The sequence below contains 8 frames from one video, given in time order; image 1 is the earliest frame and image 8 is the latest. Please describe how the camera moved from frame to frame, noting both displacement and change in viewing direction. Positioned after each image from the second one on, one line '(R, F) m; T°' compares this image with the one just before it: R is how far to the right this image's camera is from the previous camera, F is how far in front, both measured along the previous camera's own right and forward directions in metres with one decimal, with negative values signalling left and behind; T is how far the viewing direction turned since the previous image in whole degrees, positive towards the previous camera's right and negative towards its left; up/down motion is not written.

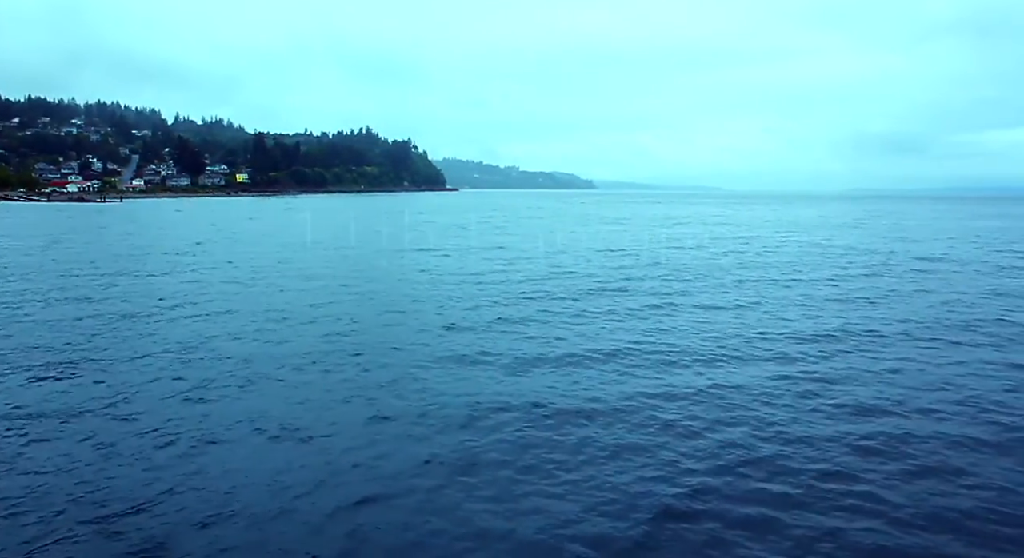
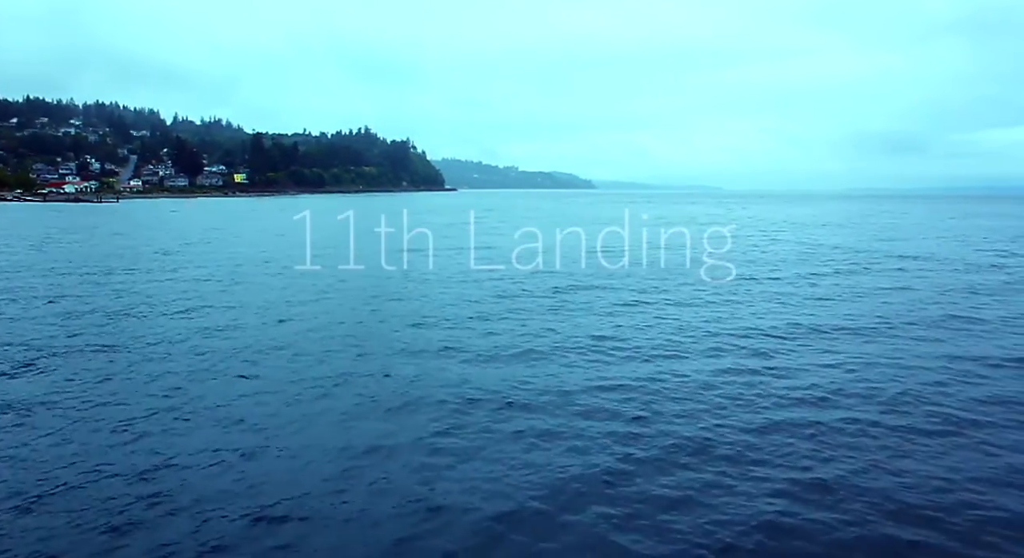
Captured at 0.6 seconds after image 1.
(+0.3, 0.0) m; 0°
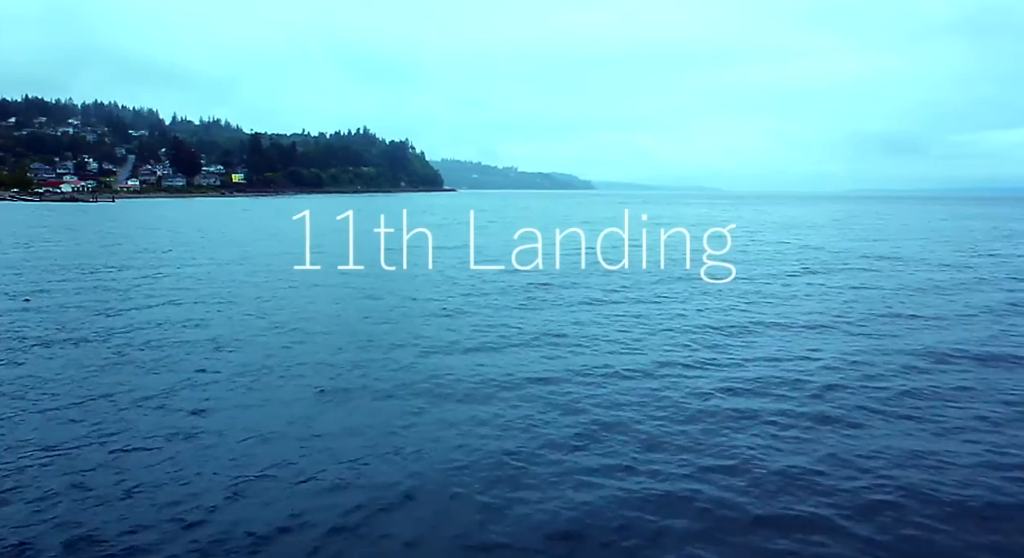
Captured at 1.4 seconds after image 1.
(+0.5, -0.1) m; 0°
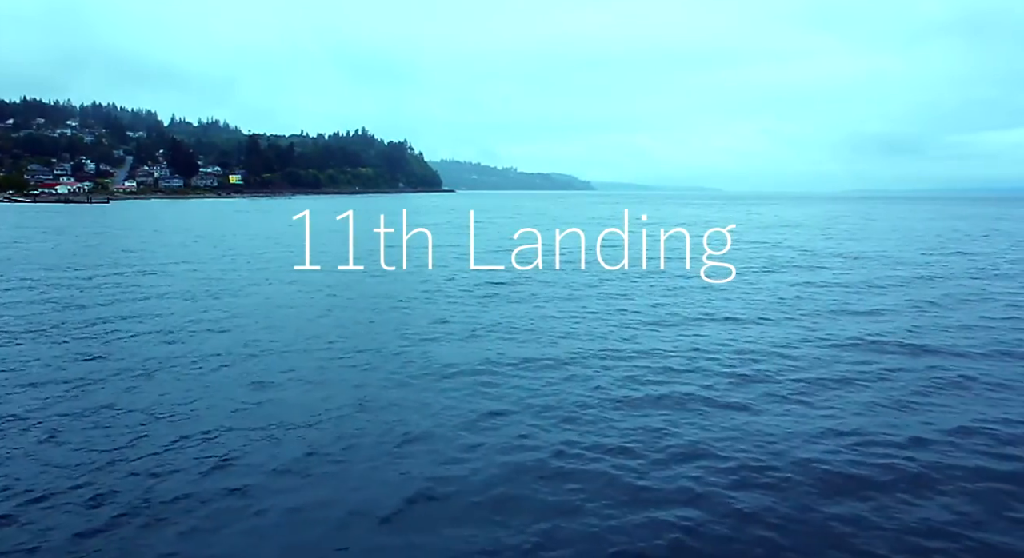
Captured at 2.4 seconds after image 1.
(+0.5, -0.1) m; 0°
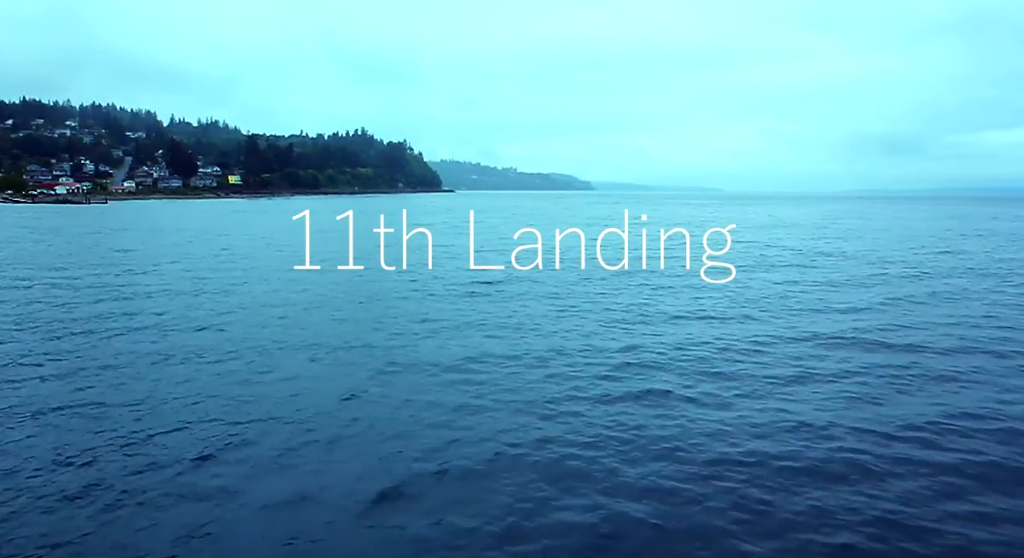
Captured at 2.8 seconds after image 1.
(-0.2, +0.6) m; 0°
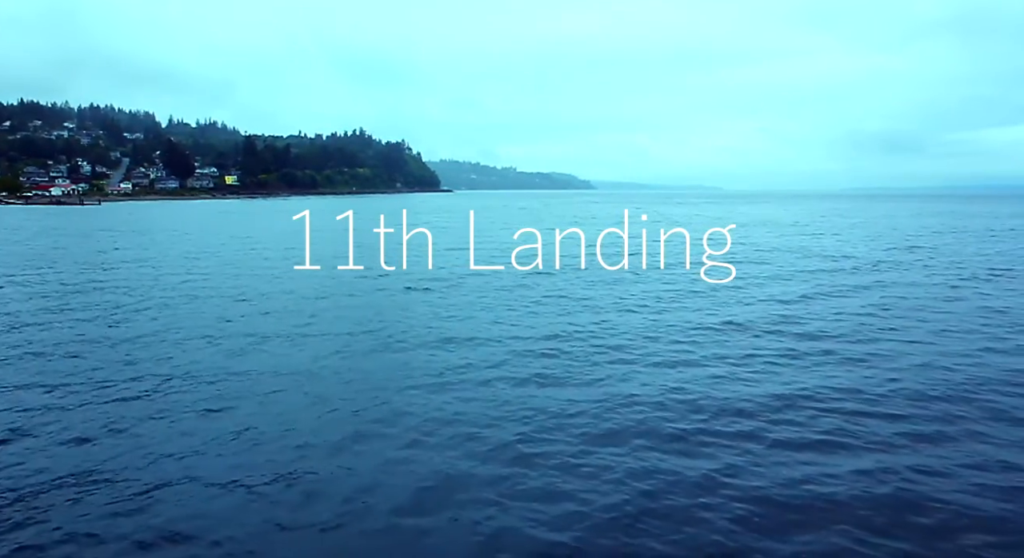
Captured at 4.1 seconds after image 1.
(+0.5, +0.4) m; 0°
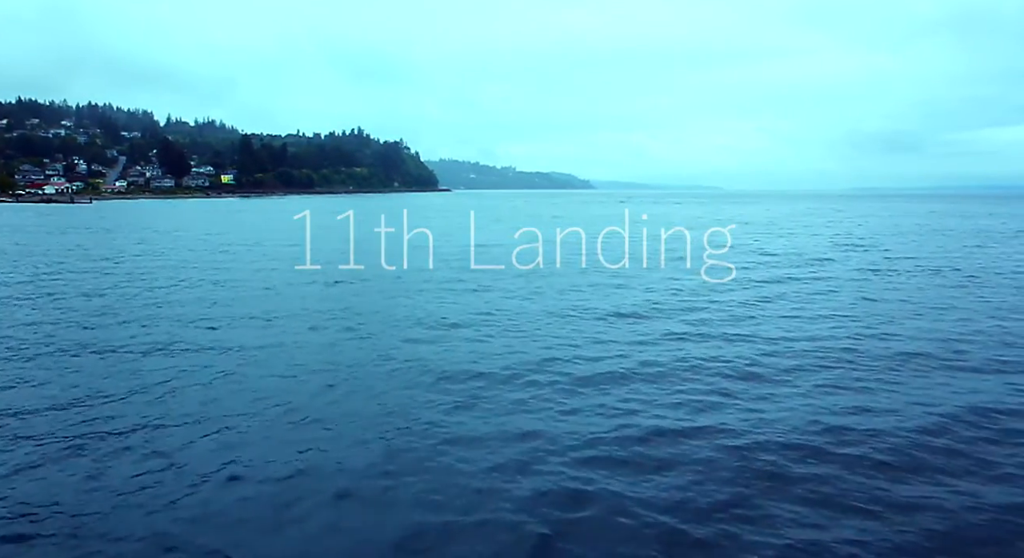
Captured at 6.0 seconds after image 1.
(+0.4, +1.0) m; 0°
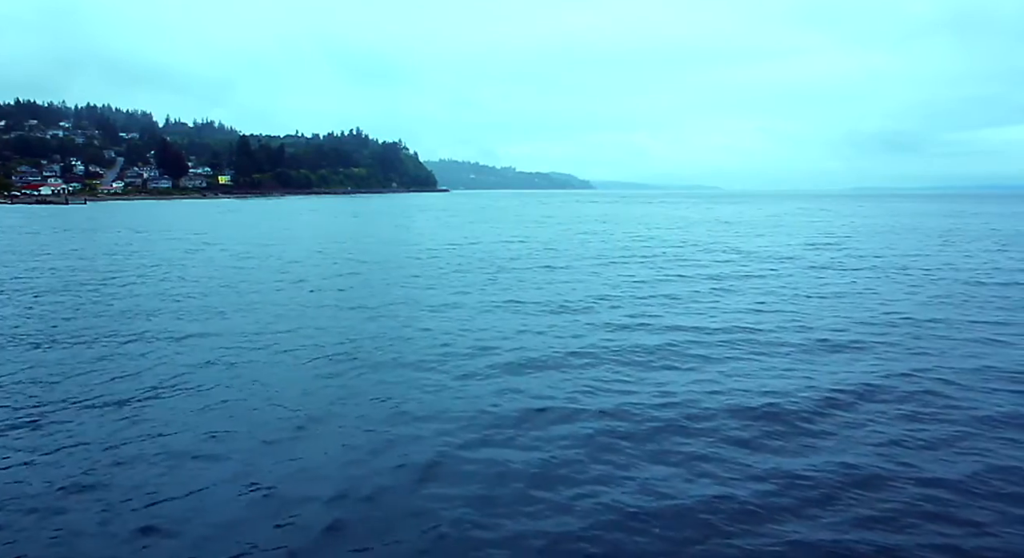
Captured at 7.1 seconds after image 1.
(+0.5, +0.2) m; 0°
